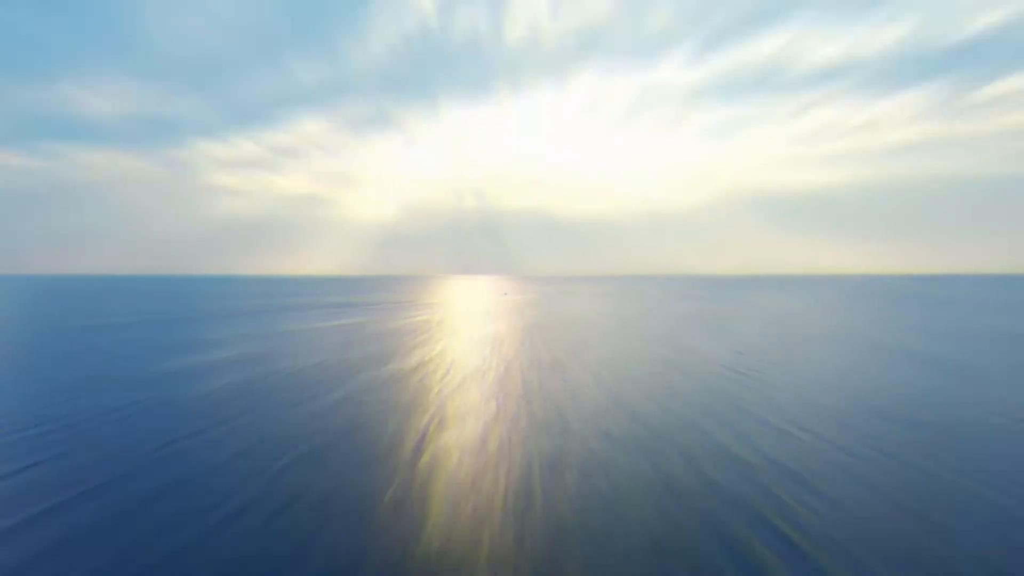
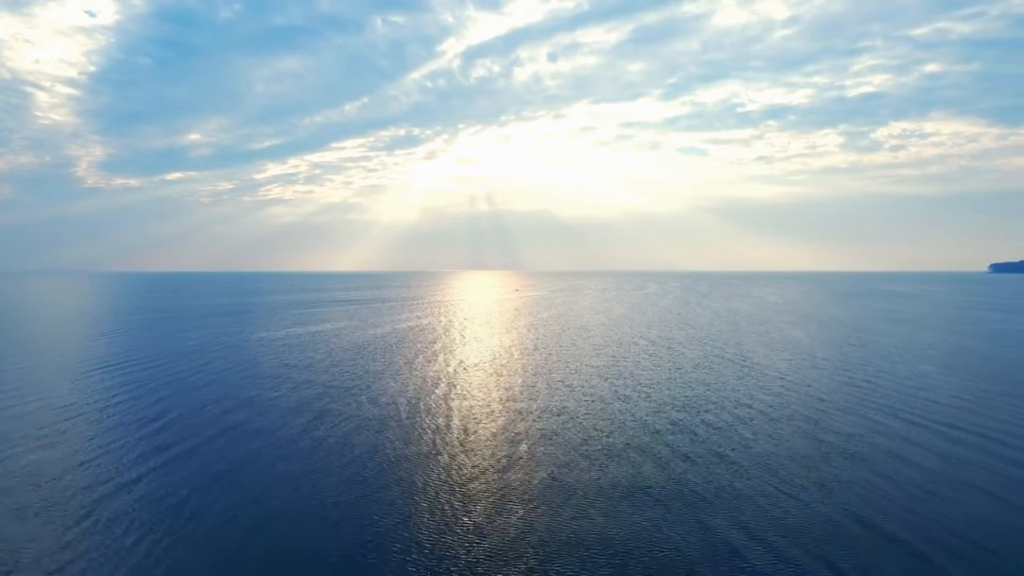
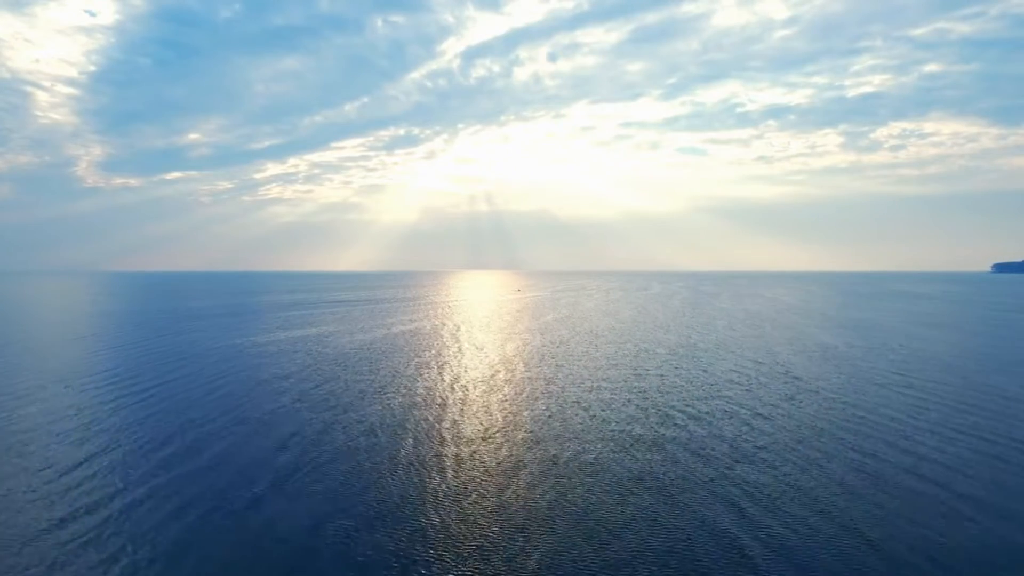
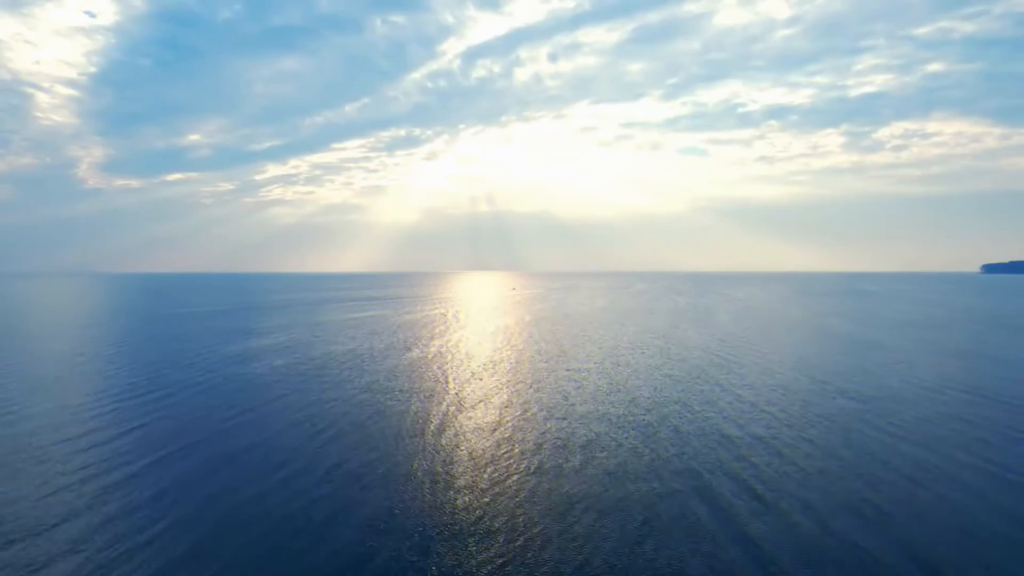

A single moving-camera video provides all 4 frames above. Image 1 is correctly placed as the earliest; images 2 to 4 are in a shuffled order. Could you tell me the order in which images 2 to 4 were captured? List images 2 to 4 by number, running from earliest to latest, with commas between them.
4, 2, 3
